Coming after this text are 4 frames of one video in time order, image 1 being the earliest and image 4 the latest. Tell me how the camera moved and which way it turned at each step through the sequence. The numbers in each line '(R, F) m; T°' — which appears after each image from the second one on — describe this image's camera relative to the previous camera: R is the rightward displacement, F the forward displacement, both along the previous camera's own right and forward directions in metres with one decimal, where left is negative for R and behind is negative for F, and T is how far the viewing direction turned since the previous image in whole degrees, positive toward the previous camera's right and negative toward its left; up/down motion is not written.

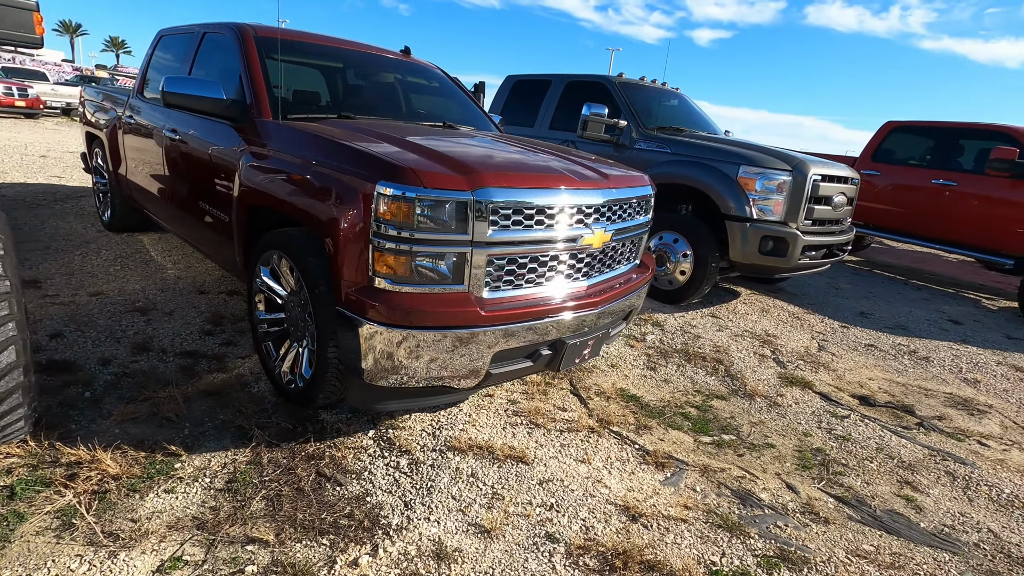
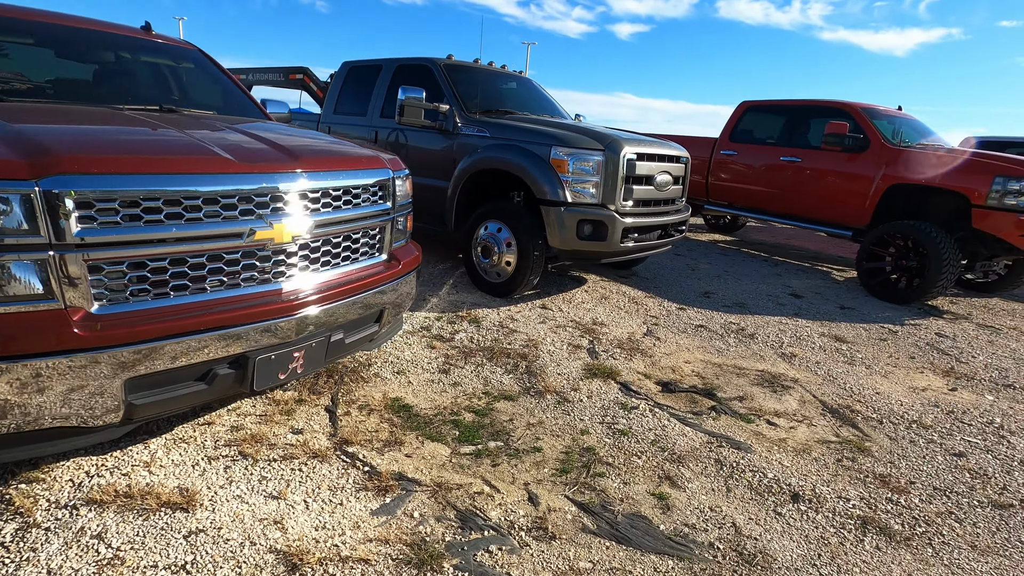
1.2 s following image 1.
(+1.0, +0.3) m; +6°
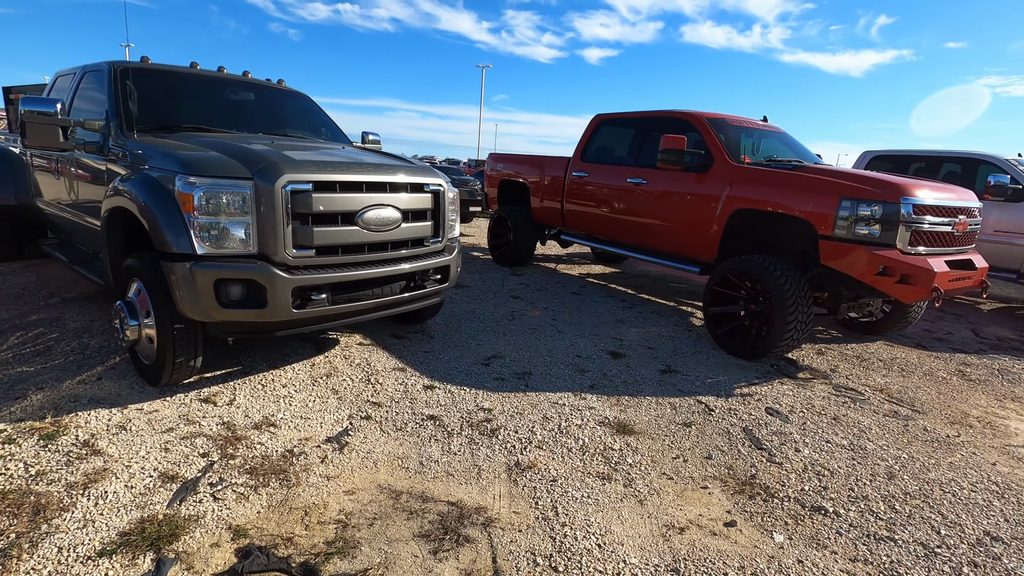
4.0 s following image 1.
(+1.9, +1.2) m; +2°
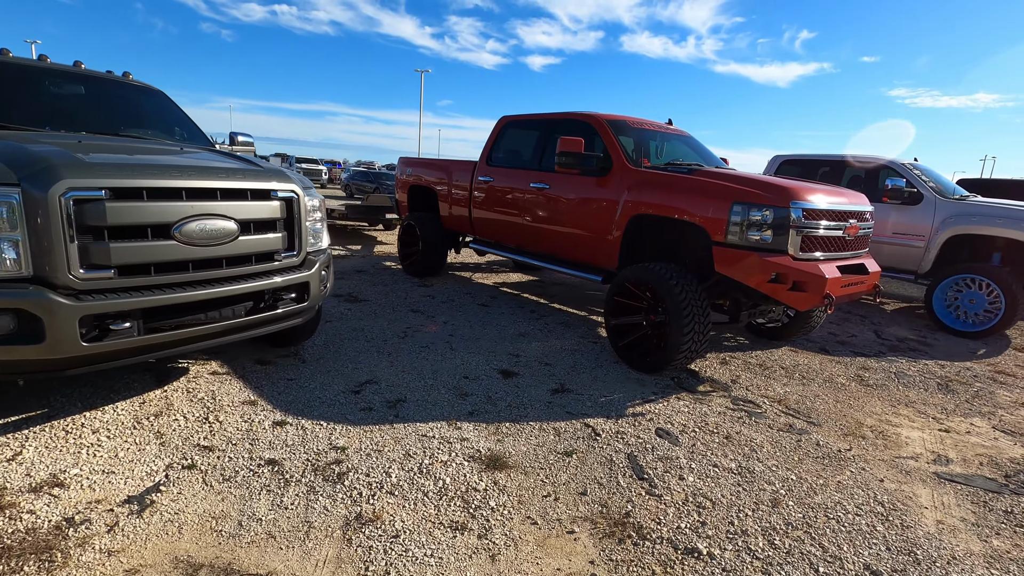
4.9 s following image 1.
(+0.5, +0.3) m; +5°
